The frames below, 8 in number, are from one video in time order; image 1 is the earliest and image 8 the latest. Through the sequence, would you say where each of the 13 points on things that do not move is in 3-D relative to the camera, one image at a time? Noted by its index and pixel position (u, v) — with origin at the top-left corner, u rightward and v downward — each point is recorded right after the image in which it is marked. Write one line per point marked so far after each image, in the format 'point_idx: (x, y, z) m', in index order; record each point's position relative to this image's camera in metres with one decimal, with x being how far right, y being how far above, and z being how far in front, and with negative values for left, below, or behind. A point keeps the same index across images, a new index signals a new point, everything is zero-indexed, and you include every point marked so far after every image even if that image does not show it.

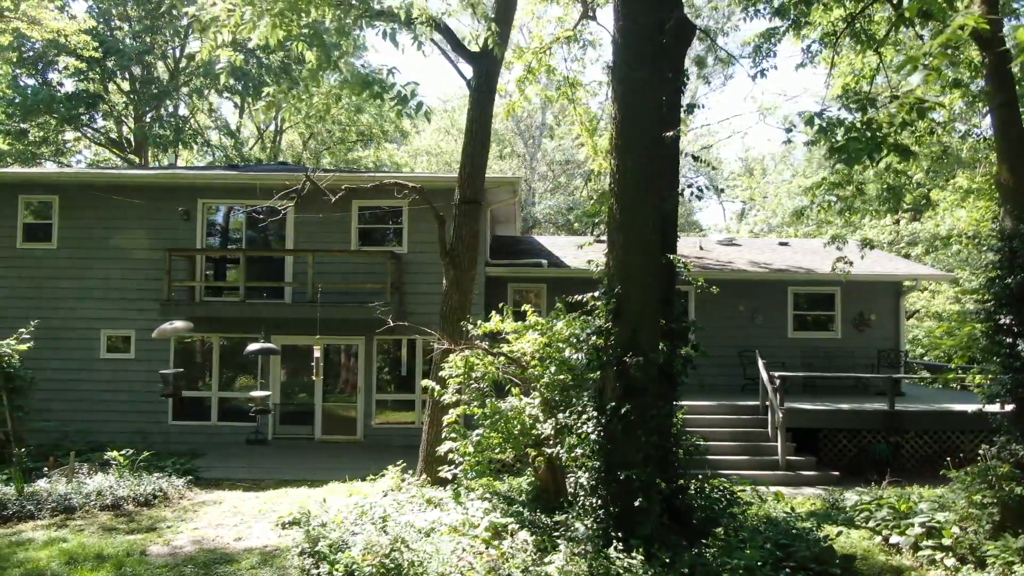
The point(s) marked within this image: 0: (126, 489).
0: (-5.0, -2.6, +9.8) m
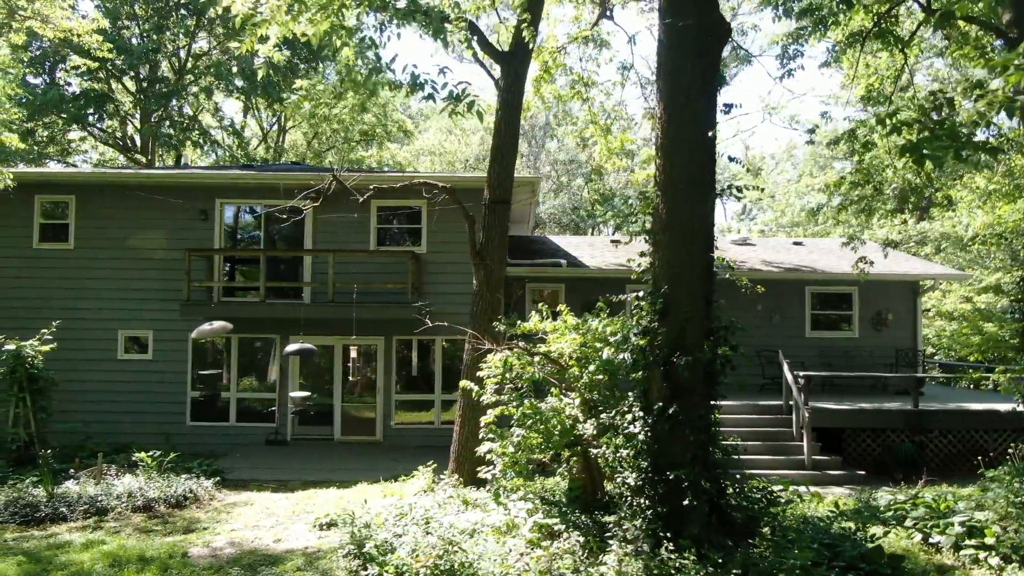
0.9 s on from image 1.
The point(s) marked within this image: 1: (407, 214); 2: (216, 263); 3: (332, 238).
0: (-4.6, -2.6, +9.7) m
1: (-2.1, +1.5, +14.9) m
2: (-5.8, +0.5, +14.8) m
3: (-3.5, +1.0, +14.8) m
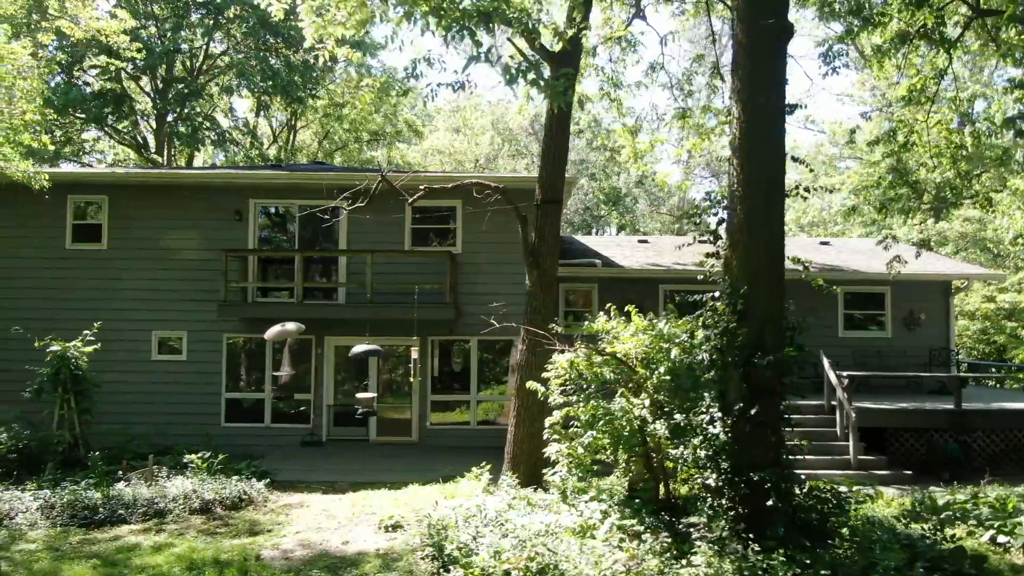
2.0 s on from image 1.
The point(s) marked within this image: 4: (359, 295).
0: (-3.8, -2.6, +9.7) m
1: (-1.4, +1.4, +14.8) m
2: (-5.1, +0.5, +14.7) m
3: (-2.8, +1.0, +14.8) m
4: (-3.0, -0.1, +14.7) m
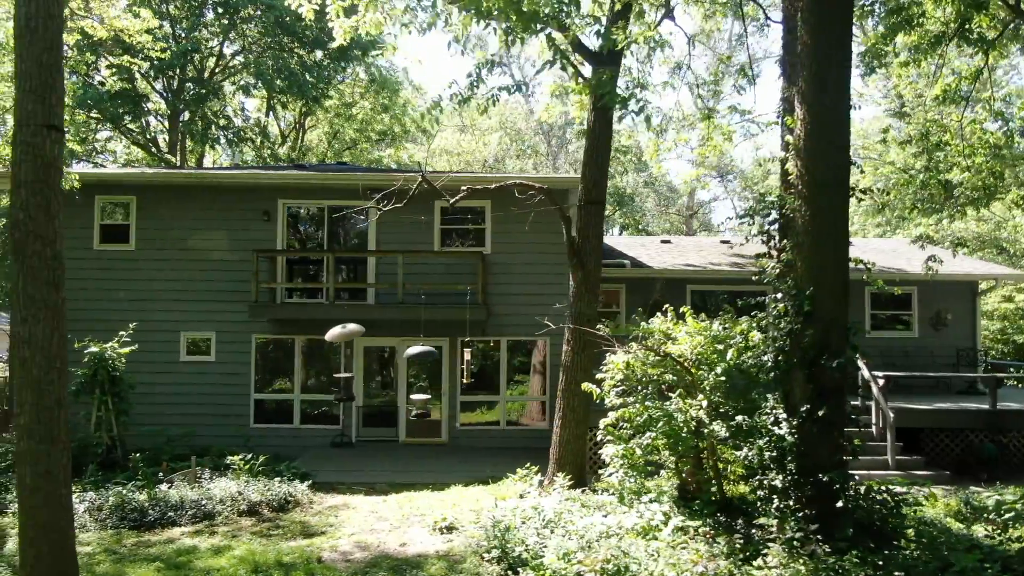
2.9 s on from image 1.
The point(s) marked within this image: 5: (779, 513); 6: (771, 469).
0: (-3.2, -2.6, +9.7) m
1: (-0.8, +1.4, +14.8) m
2: (-4.5, +0.5, +14.7) m
3: (-2.3, +1.0, +14.7) m
4: (-2.4, -0.2, +14.6) m
5: (+2.5, -2.1, +7.1) m
6: (+2.5, -1.7, +7.2) m
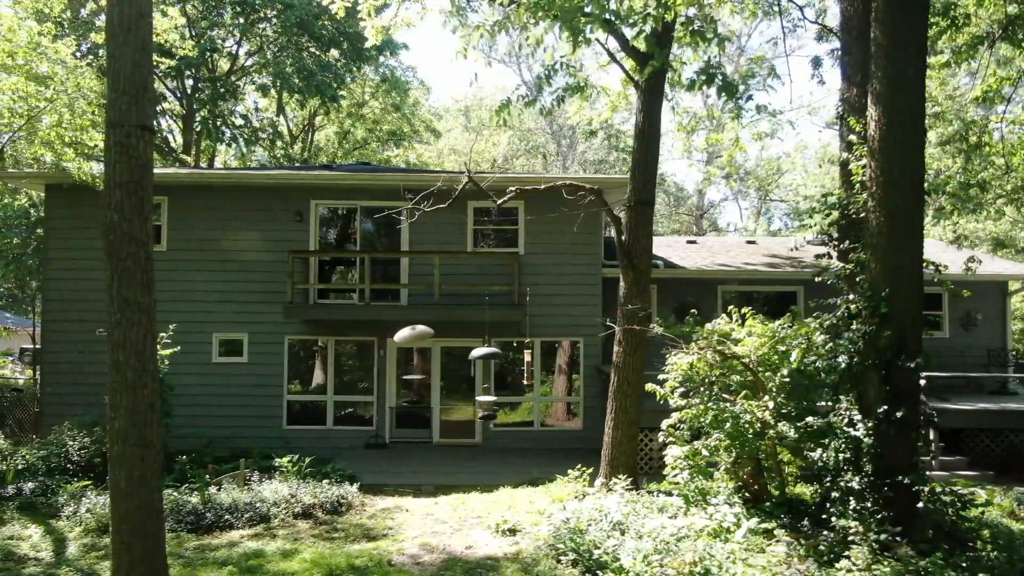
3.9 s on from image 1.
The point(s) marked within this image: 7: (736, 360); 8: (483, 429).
0: (-2.5, -2.6, +9.6) m
1: (-0.2, +1.4, +14.8) m
2: (-3.9, +0.4, +14.6) m
3: (-1.6, +0.9, +14.7) m
4: (-1.7, -0.2, +14.6) m
5: (+3.2, -2.1, +7.1) m
6: (+3.2, -1.7, +7.2) m
7: (+2.5, -0.8, +8.3) m
8: (-0.6, -2.8, +14.8) m
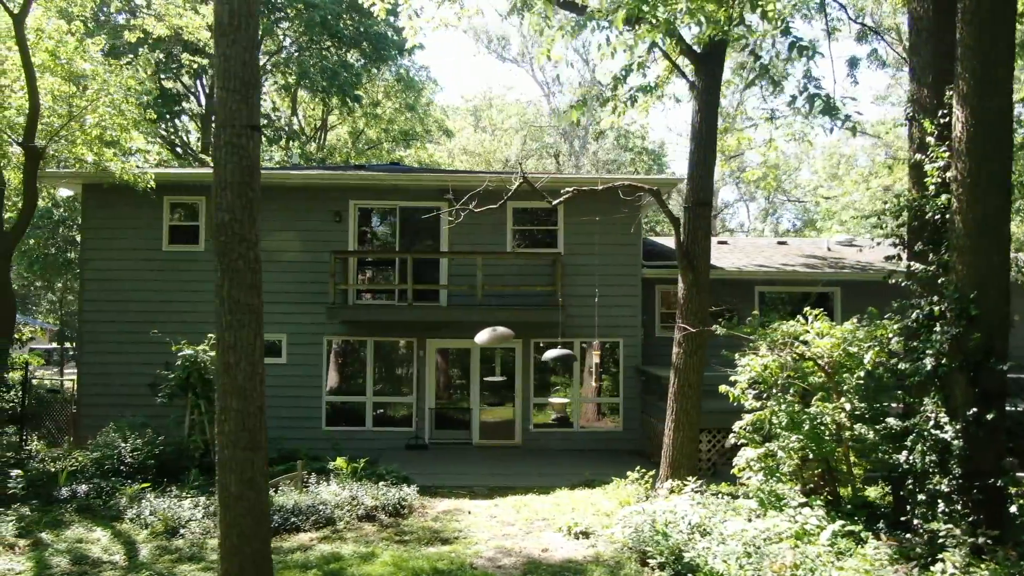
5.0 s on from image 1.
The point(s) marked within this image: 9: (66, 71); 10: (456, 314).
0: (-1.7, -2.7, +9.5) m
1: (+0.6, +1.4, +14.7) m
2: (-3.1, +0.4, +14.6) m
3: (-0.8, +0.9, +14.6) m
4: (-1.0, -0.2, +14.5) m
5: (+4.0, -2.1, +7.1) m
6: (+4.0, -1.8, +7.2) m
7: (+3.3, -0.8, +8.3) m
8: (+0.2, -2.8, +14.7) m
9: (-7.8, +3.8, +13.3) m
10: (-1.0, -0.5, +13.7) m
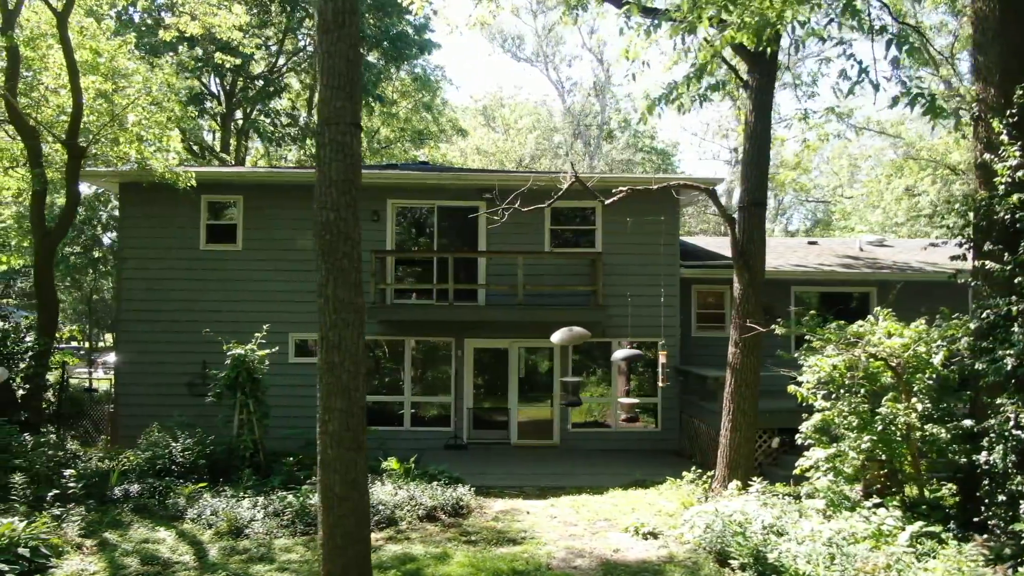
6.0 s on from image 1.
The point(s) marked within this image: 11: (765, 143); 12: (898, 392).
0: (-1.0, -2.6, +9.5) m
1: (+1.3, +1.4, +14.7) m
2: (-2.3, +0.4, +14.5) m
3: (-0.1, +0.9, +14.6) m
4: (-0.2, -0.2, +14.5) m
5: (+4.8, -2.1, +7.1) m
6: (+4.7, -1.8, +7.2) m
7: (+4.0, -0.8, +8.3) m
8: (+0.9, -2.8, +14.7) m
9: (-7.1, +3.8, +13.2) m
10: (-0.3, -0.5, +13.6) m
11: (+3.5, +2.0, +10.5) m
12: (+4.2, -1.1, +8.3) m
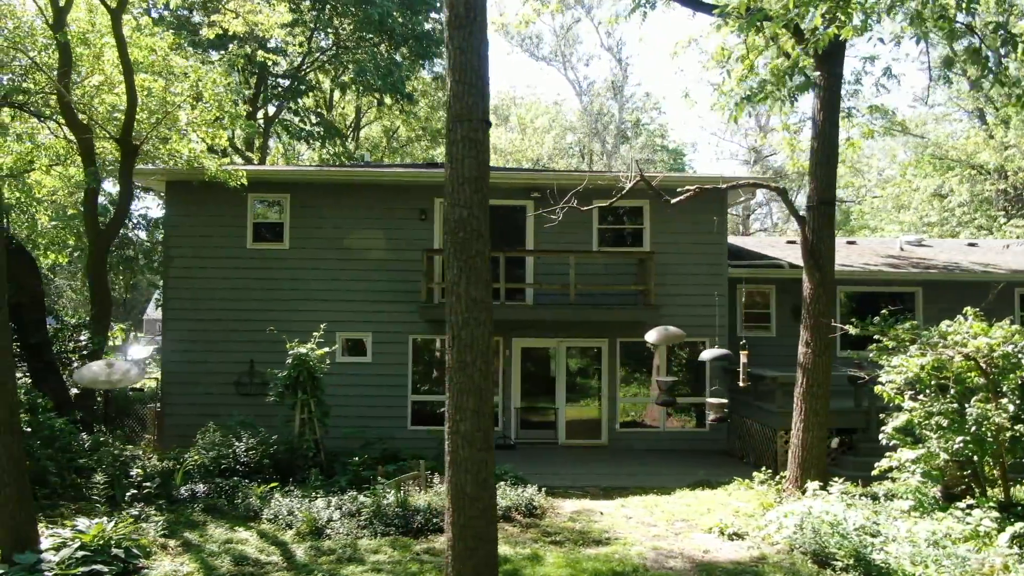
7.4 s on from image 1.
0: (-0.1, -2.6, +9.5) m
1: (+2.3, +1.4, +14.7) m
2: (-1.4, +0.5, +14.5) m
3: (+0.8, +1.0, +14.5) m
4: (+0.7, -0.2, +14.4) m
5: (+5.7, -2.1, +7.0) m
6: (+5.7, -1.8, +7.1) m
7: (+4.9, -0.8, +8.2) m
8: (+1.8, -2.8, +14.6) m
9: (-6.2, +3.9, +13.2) m
10: (+0.6, -0.5, +13.6) m
11: (+4.5, +2.0, +10.4) m
12: (+5.1, -1.1, +8.2) m
